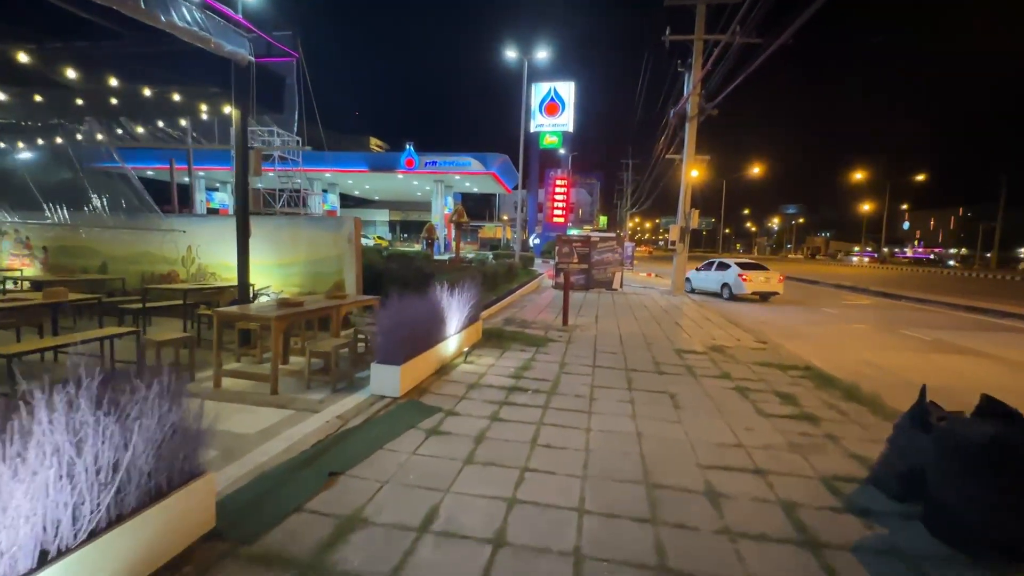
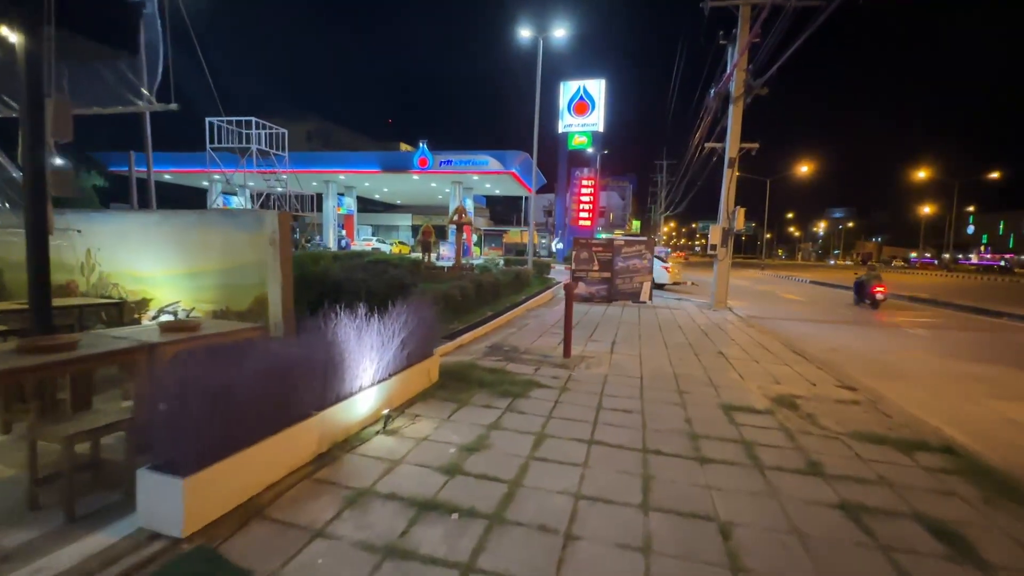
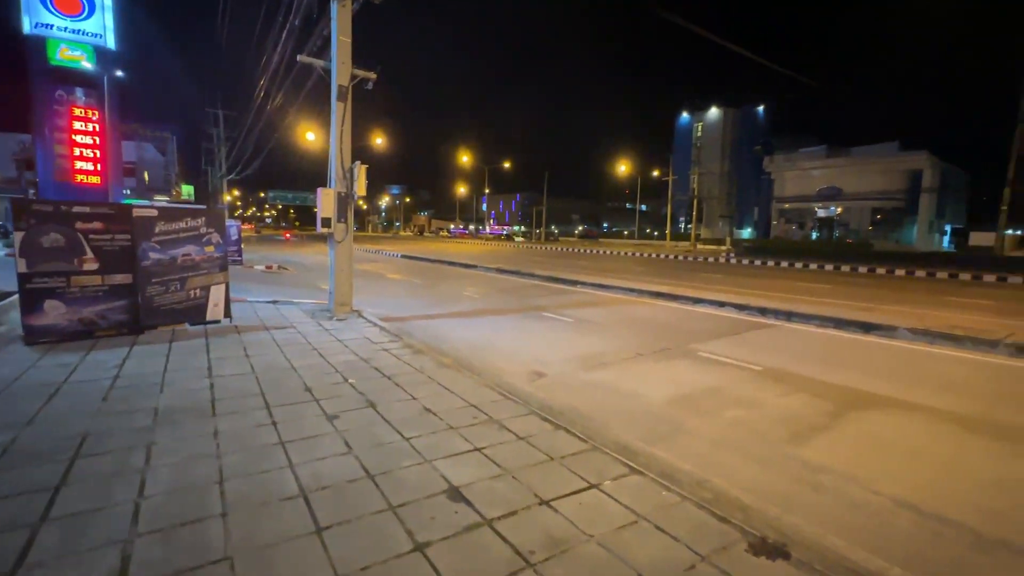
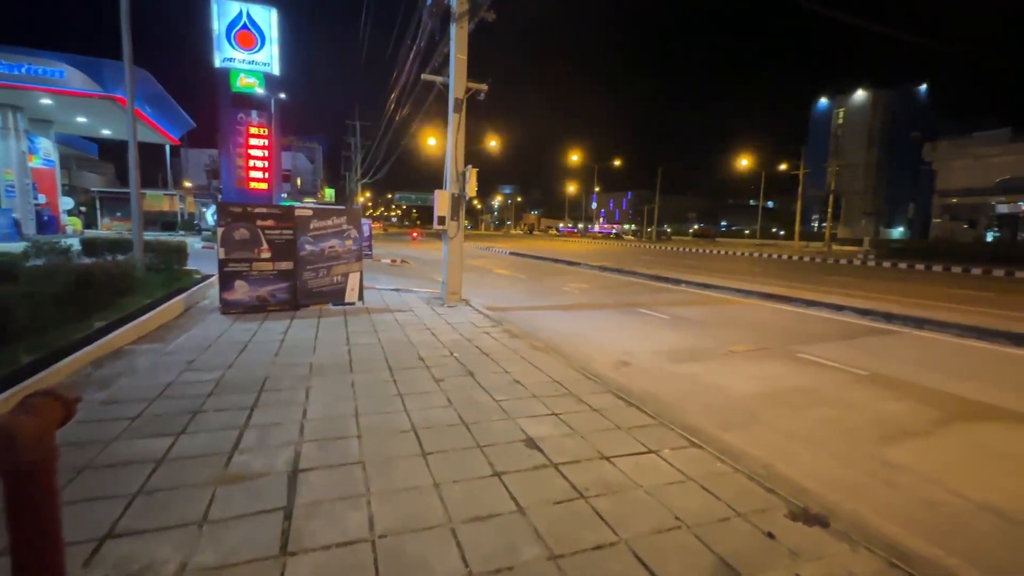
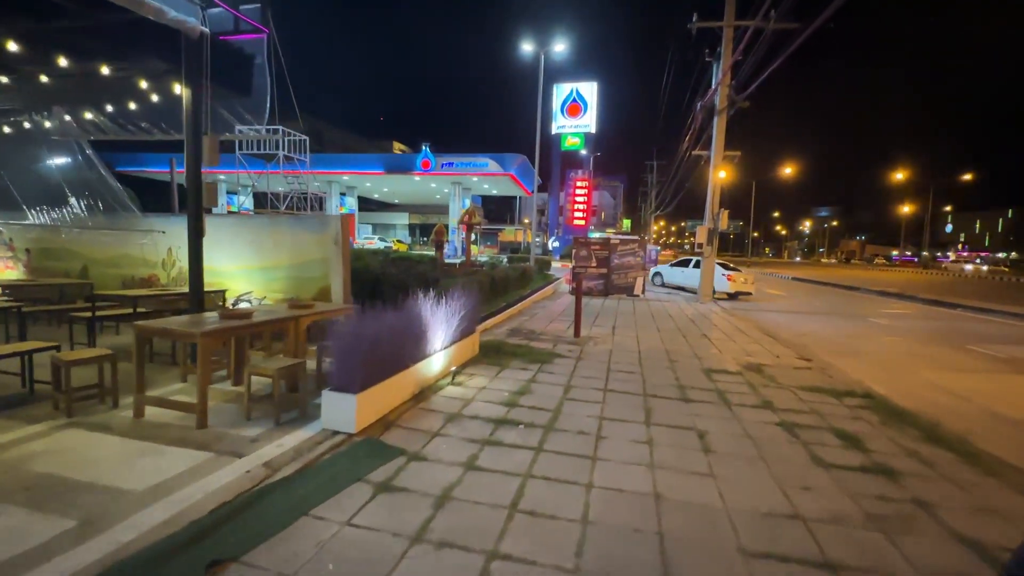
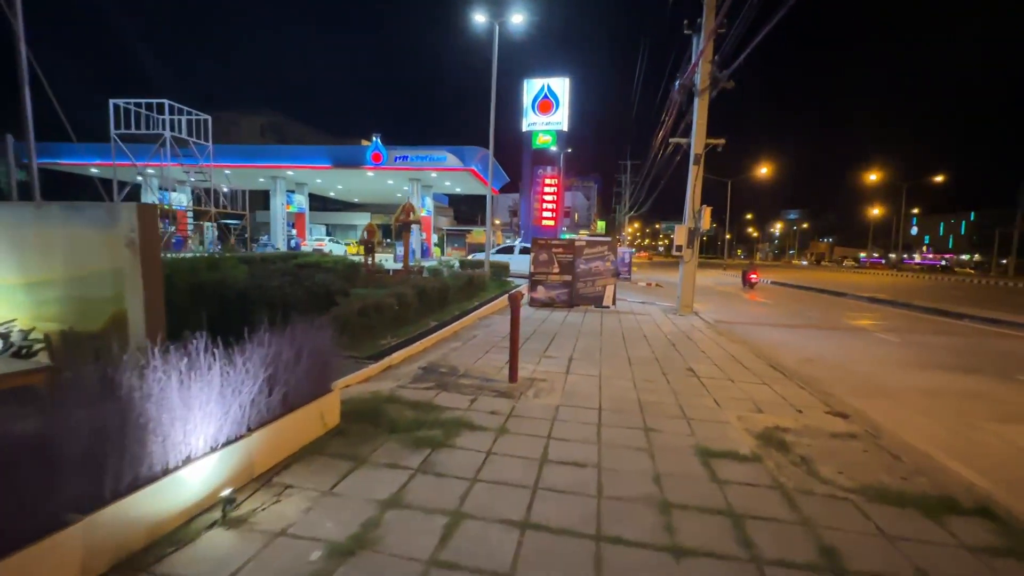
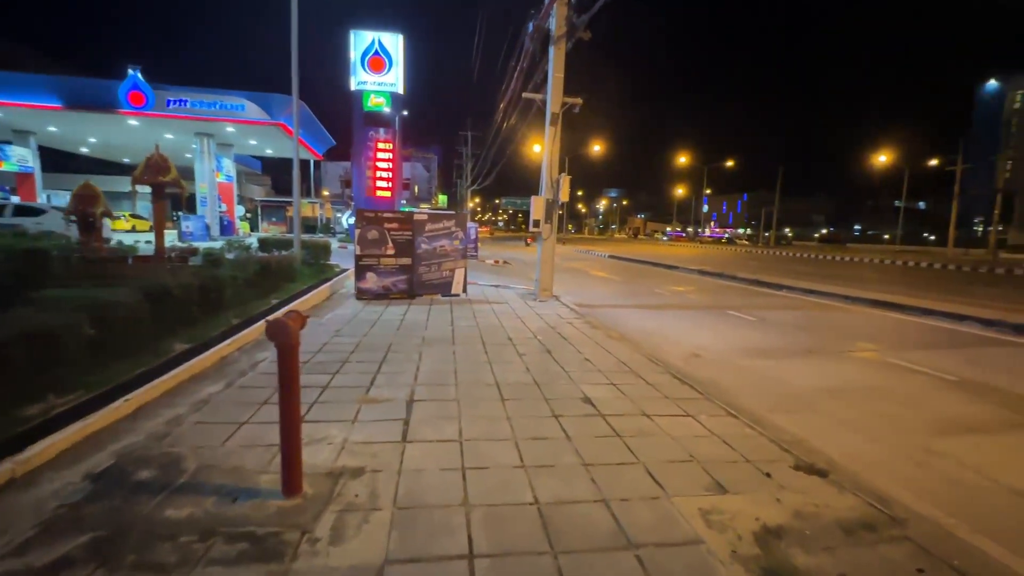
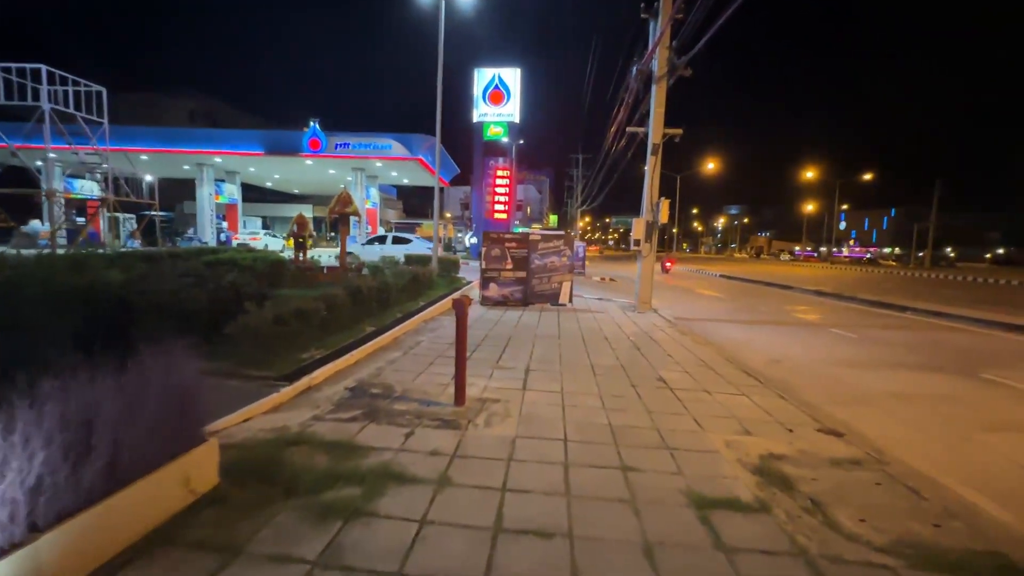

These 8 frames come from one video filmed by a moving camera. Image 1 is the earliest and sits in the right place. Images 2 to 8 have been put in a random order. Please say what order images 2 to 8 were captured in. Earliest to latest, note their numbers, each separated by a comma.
5, 2, 6, 8, 7, 4, 3
